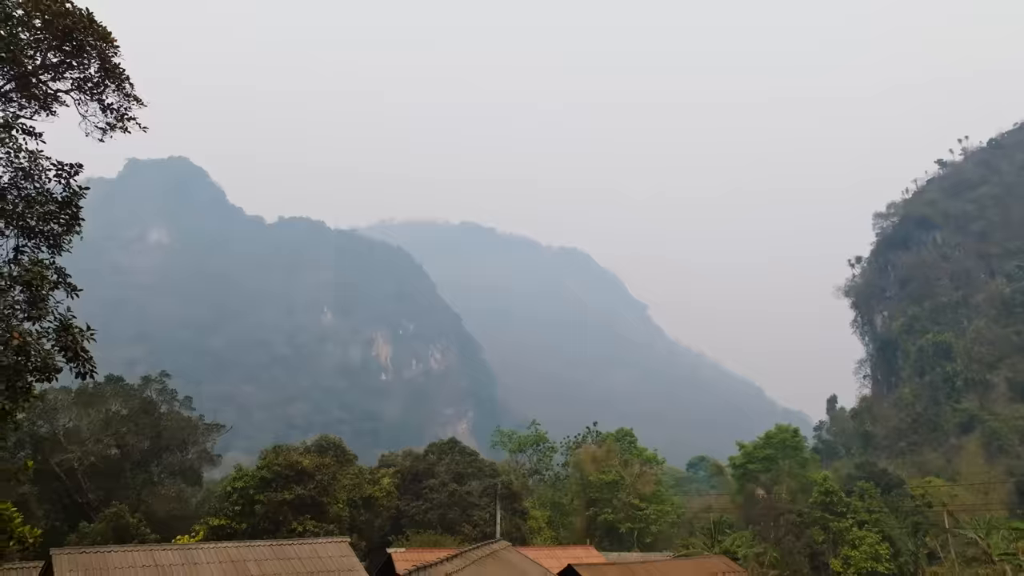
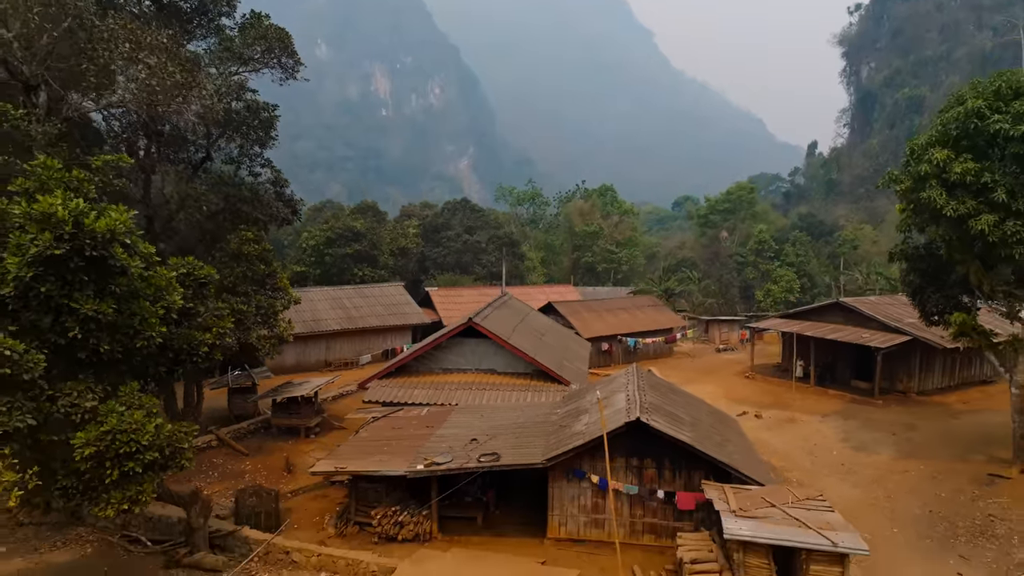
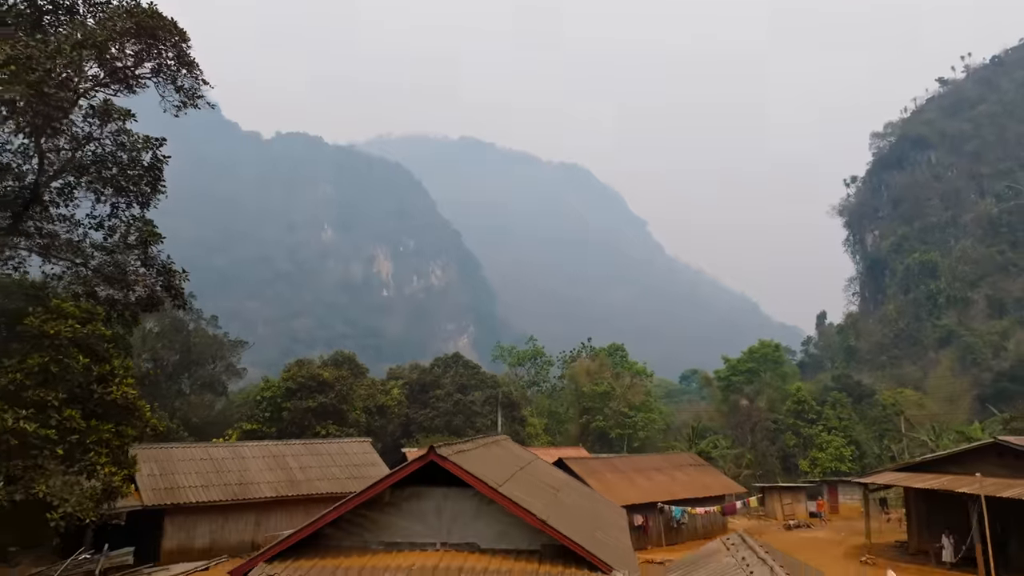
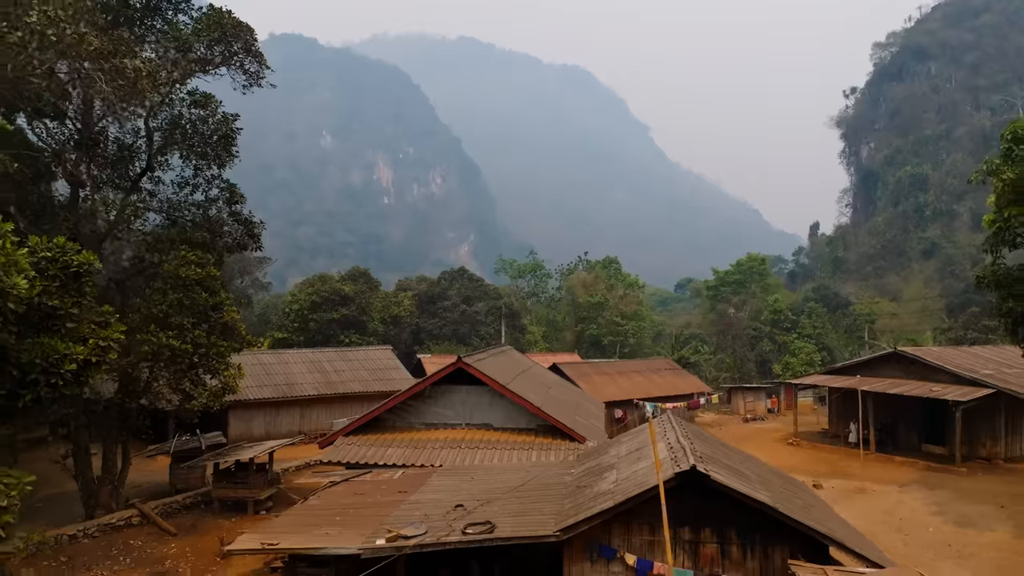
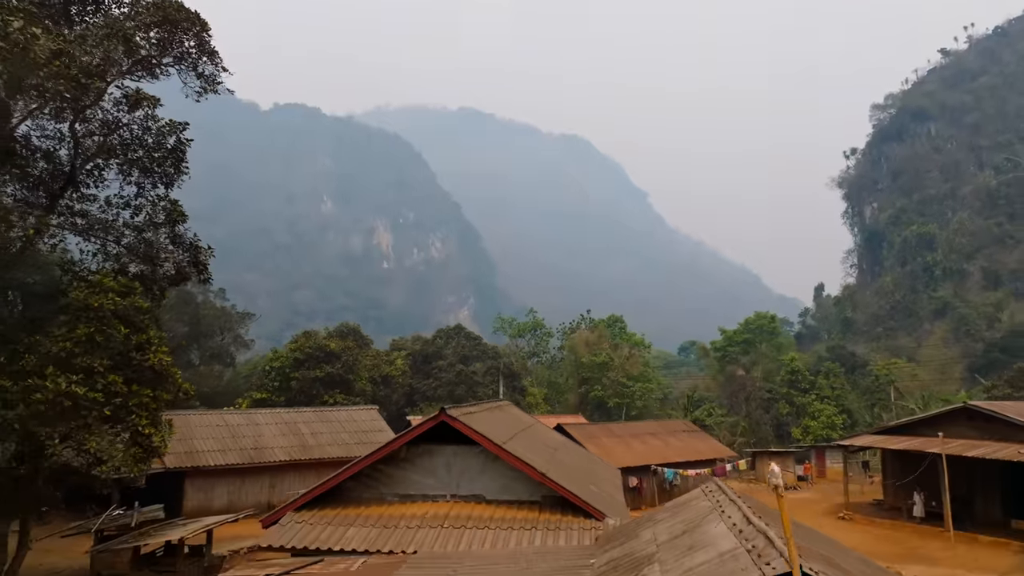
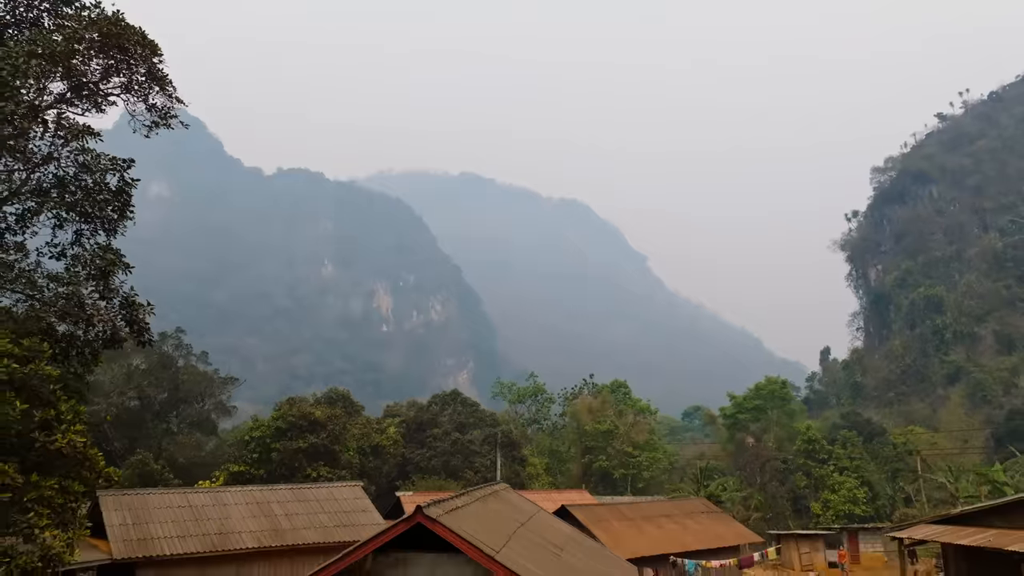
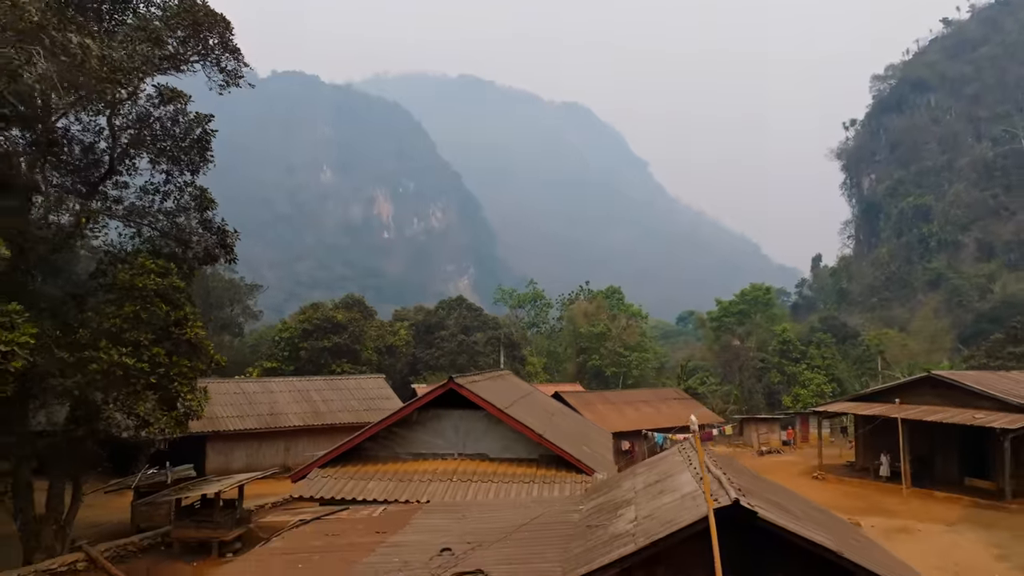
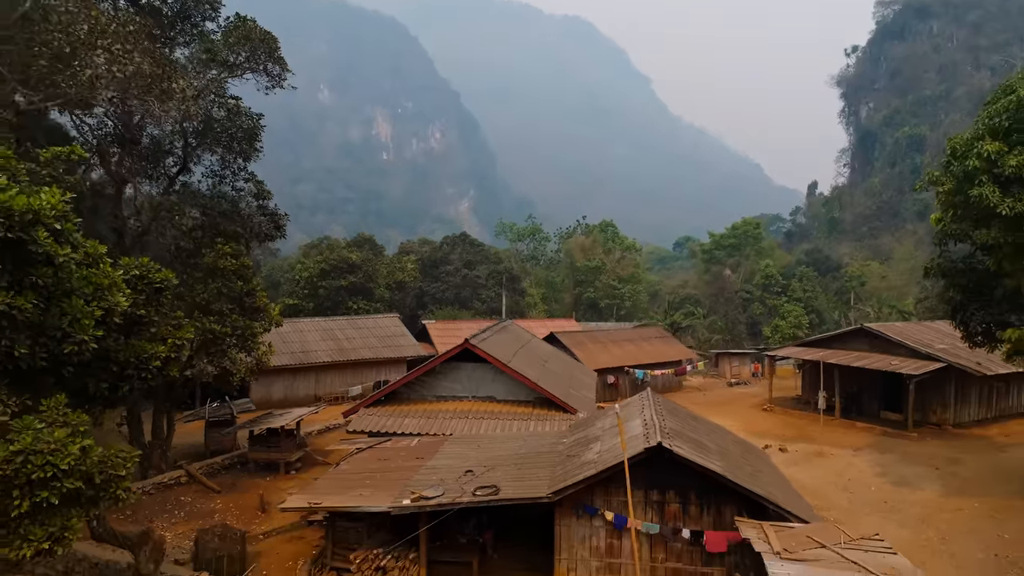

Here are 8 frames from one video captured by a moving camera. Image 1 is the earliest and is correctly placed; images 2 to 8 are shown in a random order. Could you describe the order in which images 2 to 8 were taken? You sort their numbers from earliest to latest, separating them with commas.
6, 3, 5, 7, 4, 8, 2
